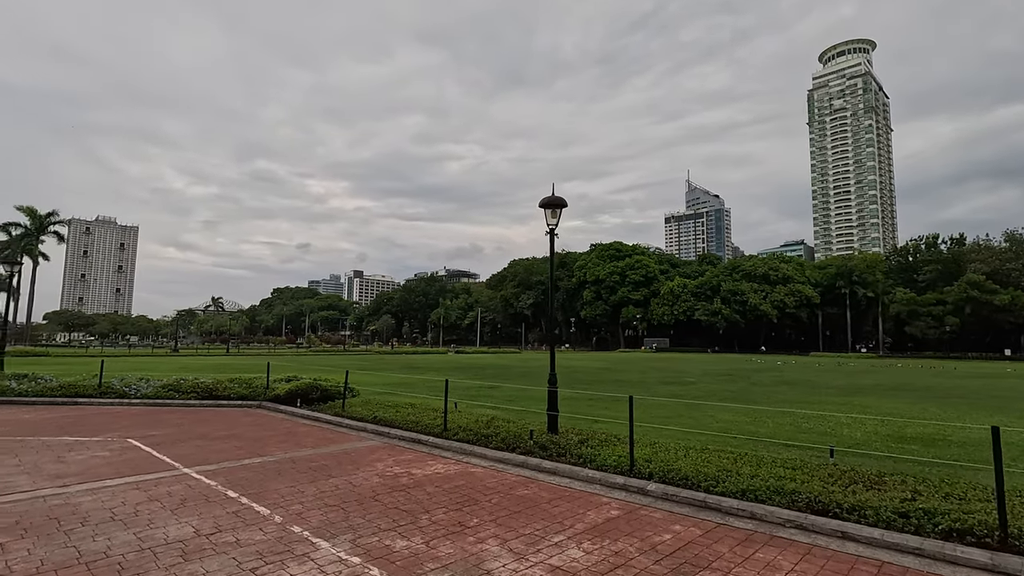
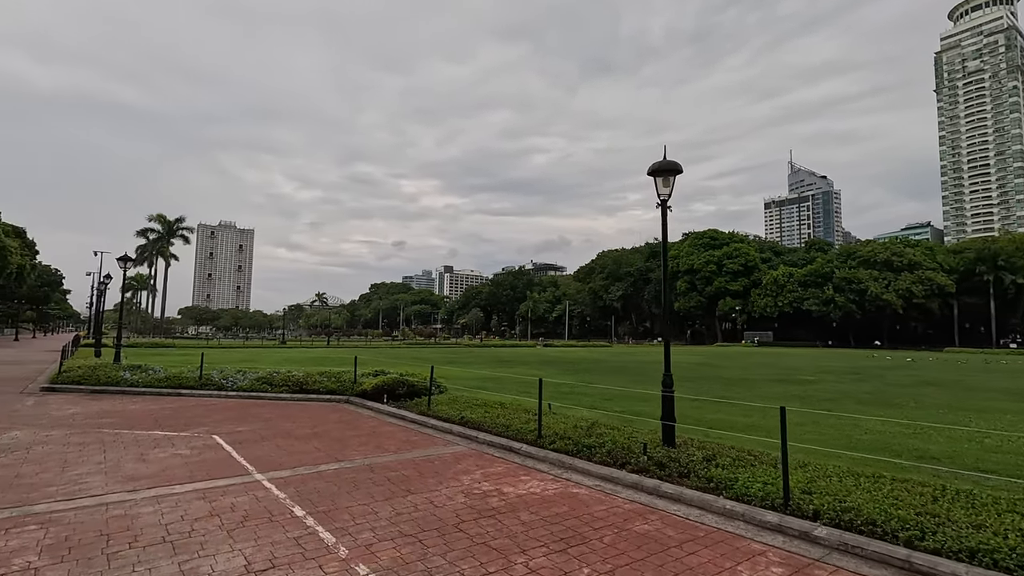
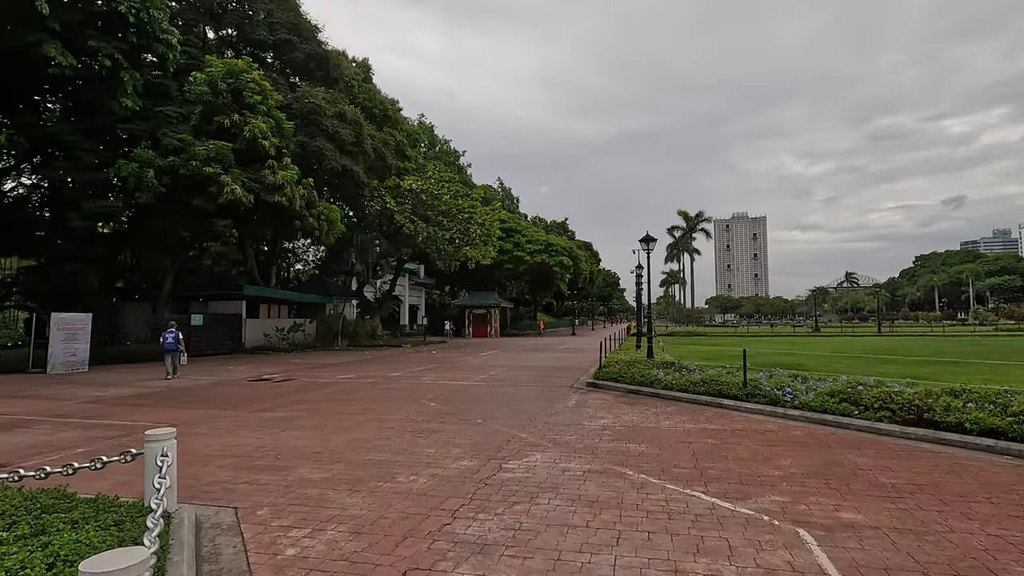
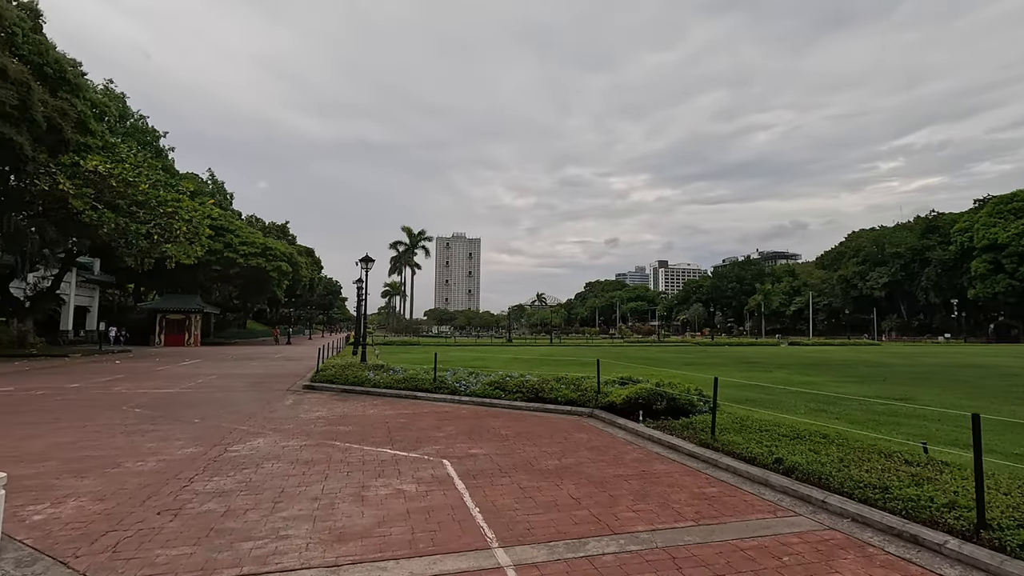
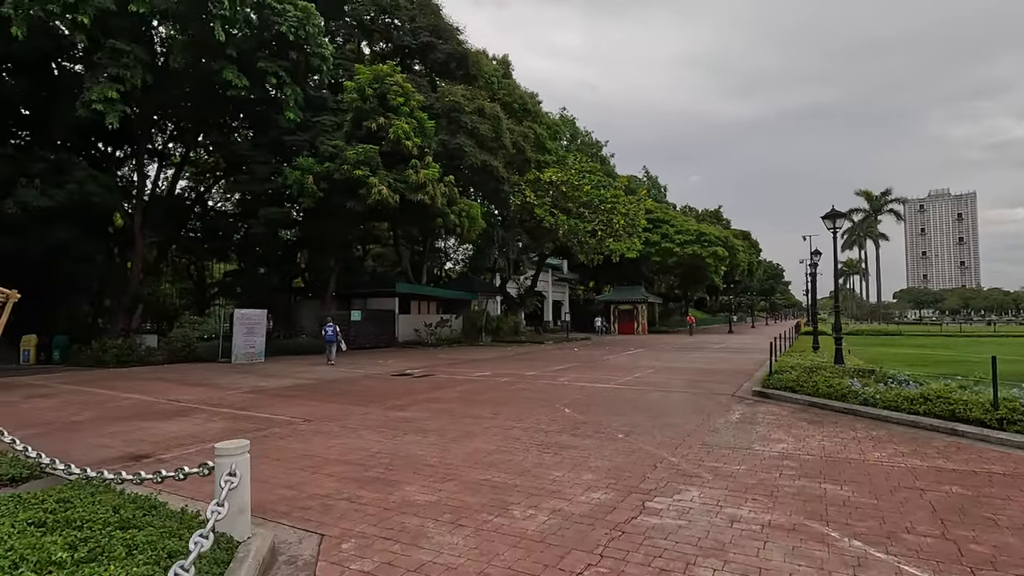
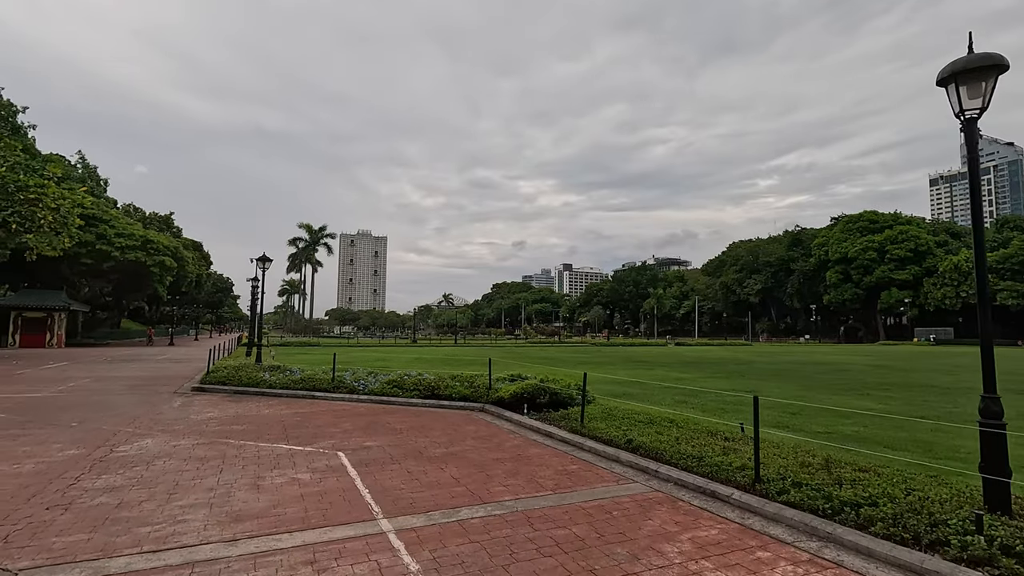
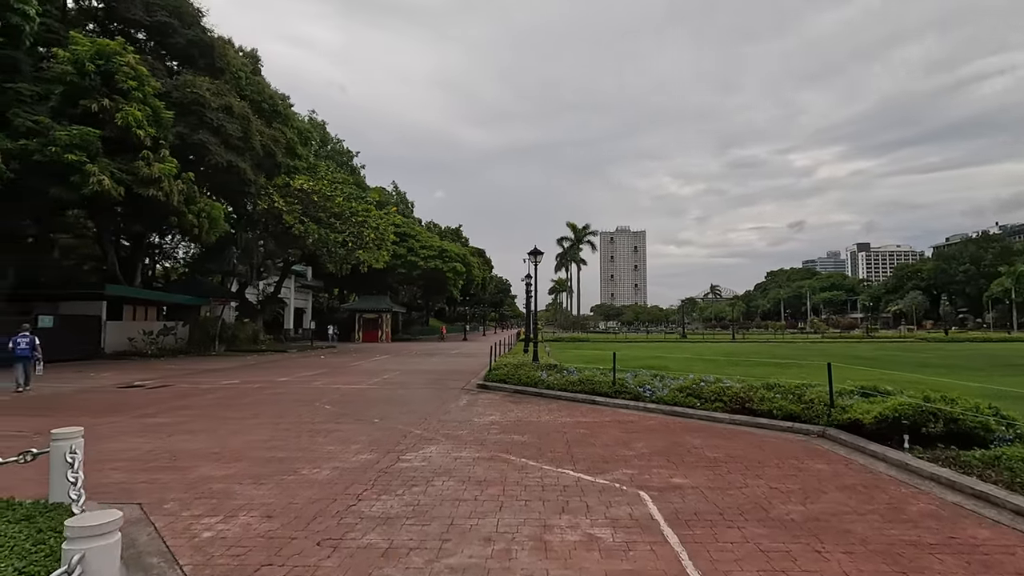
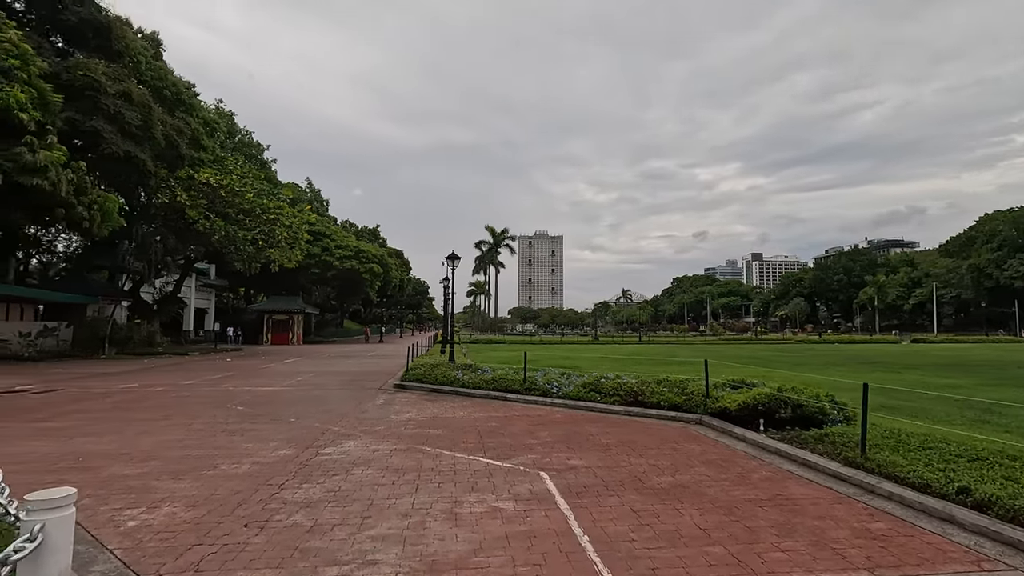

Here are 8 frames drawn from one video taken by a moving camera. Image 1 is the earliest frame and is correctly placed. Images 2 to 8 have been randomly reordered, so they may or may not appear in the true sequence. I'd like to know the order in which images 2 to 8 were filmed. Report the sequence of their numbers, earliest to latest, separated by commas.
2, 6, 4, 8, 7, 3, 5
